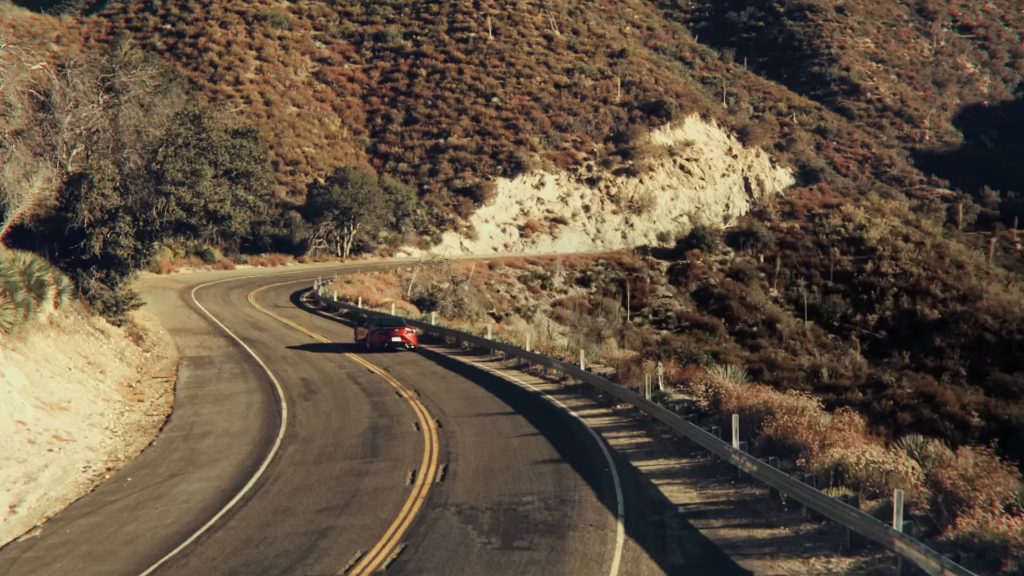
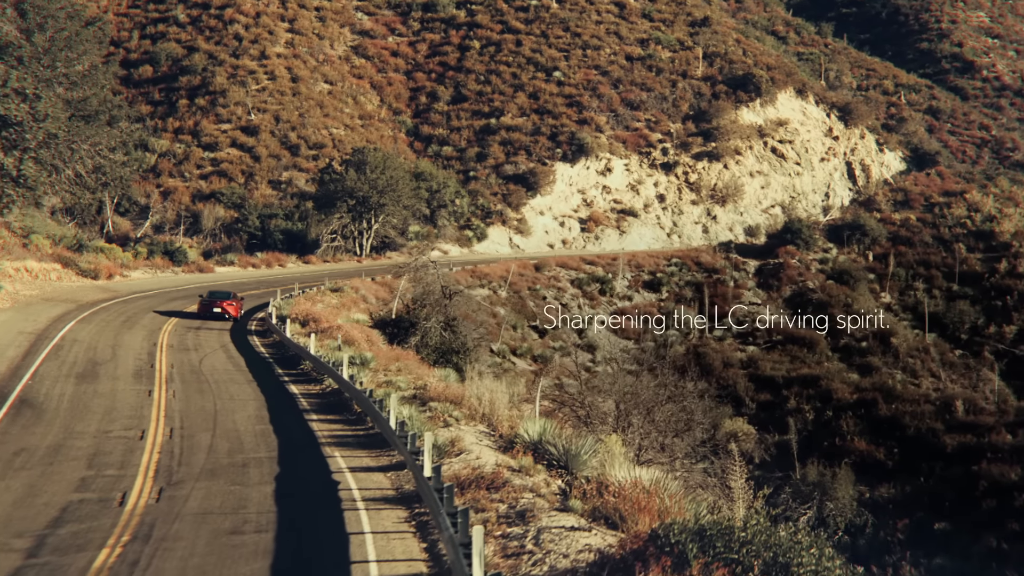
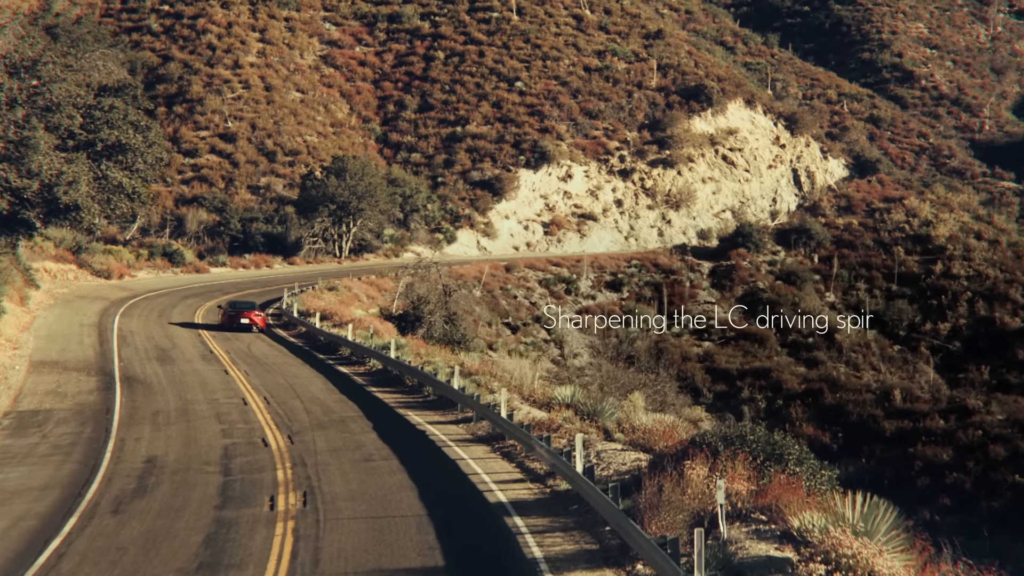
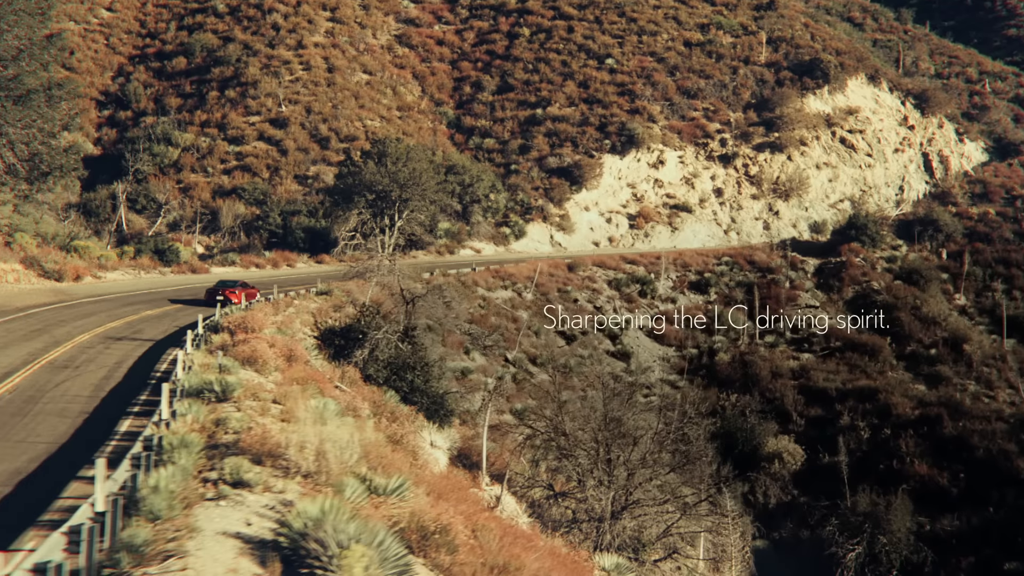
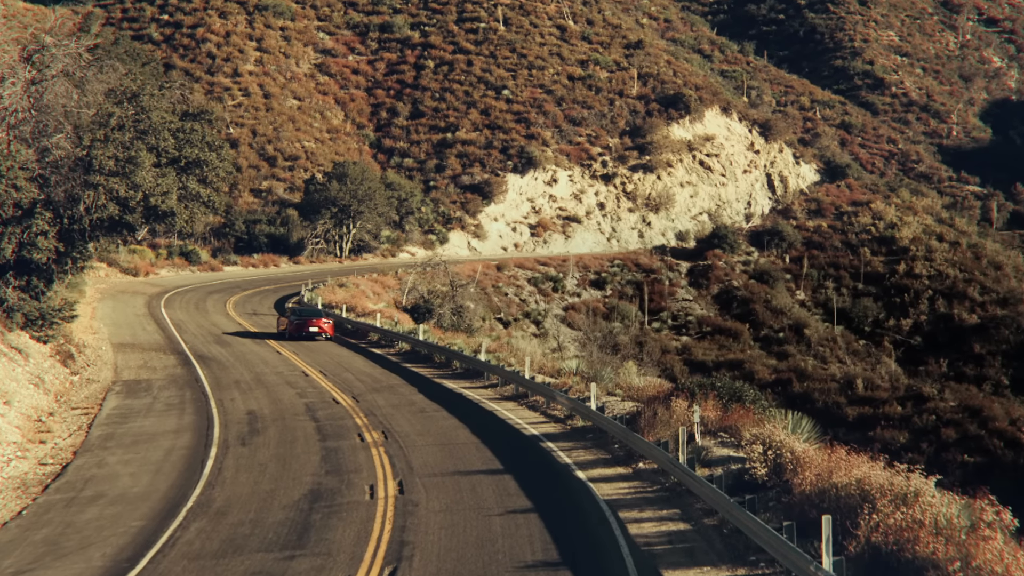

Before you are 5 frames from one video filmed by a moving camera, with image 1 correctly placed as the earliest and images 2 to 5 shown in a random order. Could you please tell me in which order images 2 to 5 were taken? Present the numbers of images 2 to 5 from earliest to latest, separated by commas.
5, 3, 2, 4
